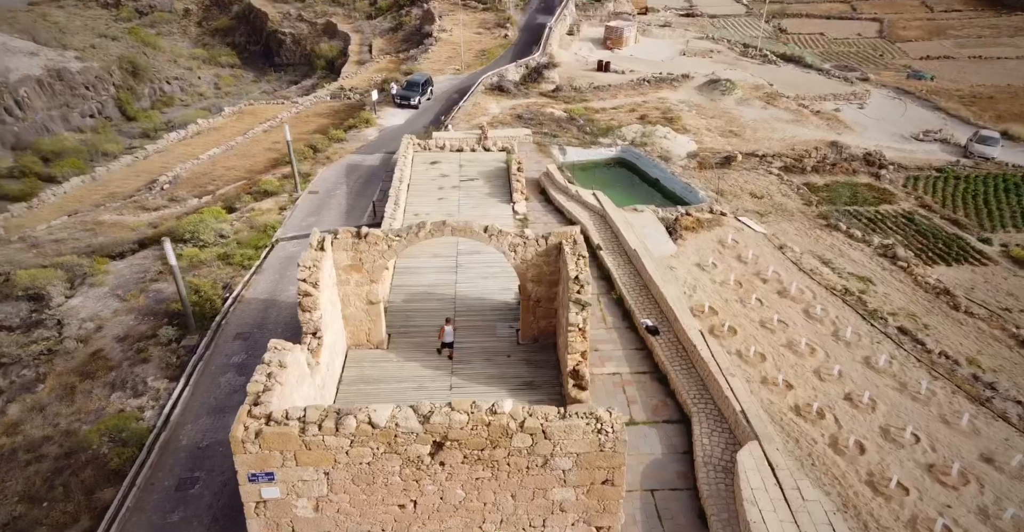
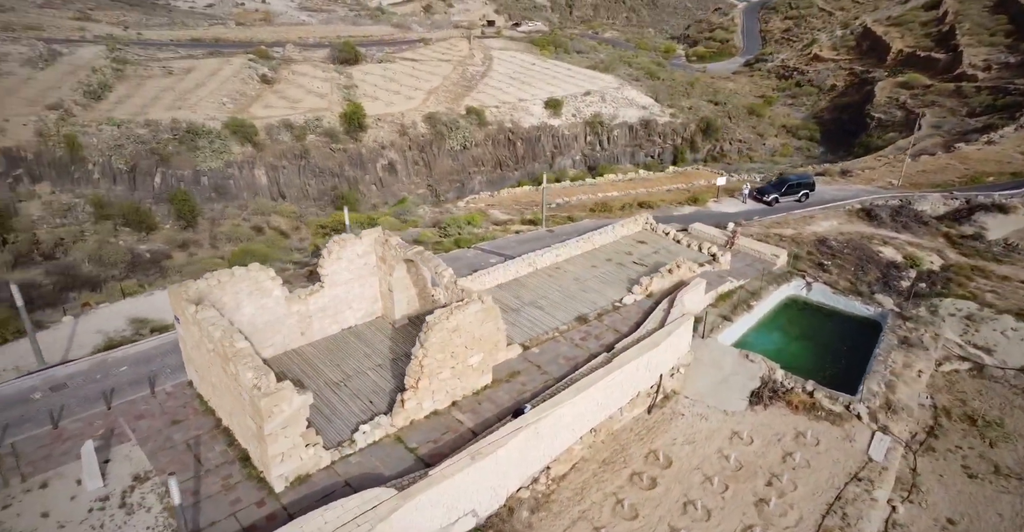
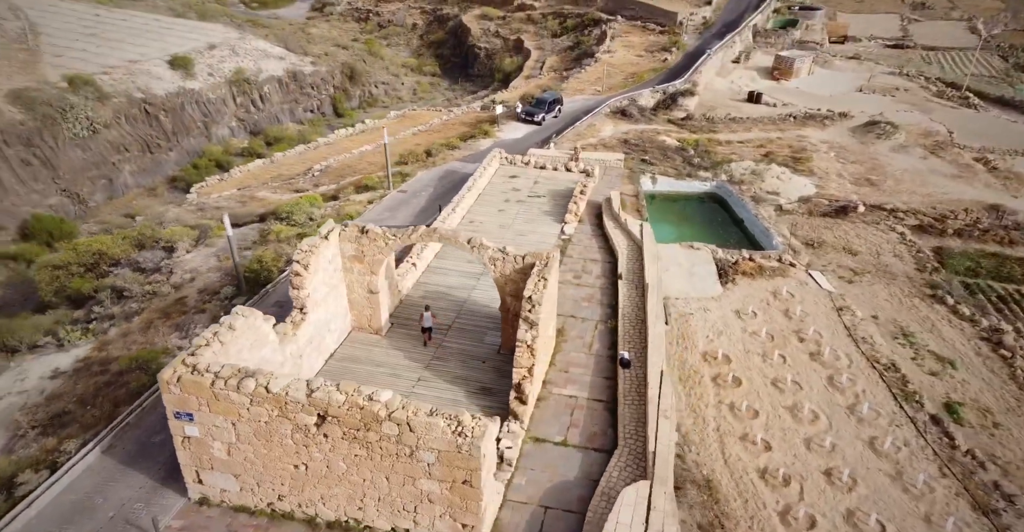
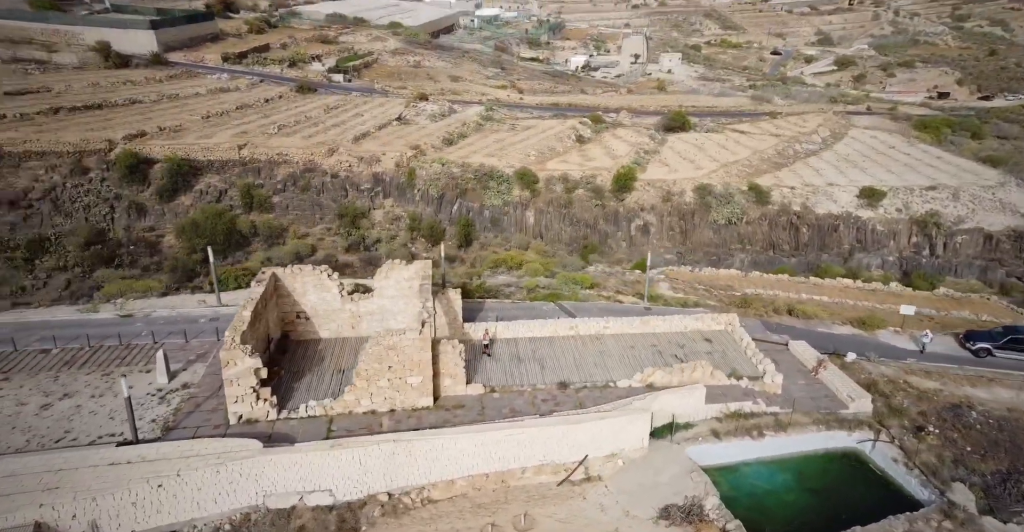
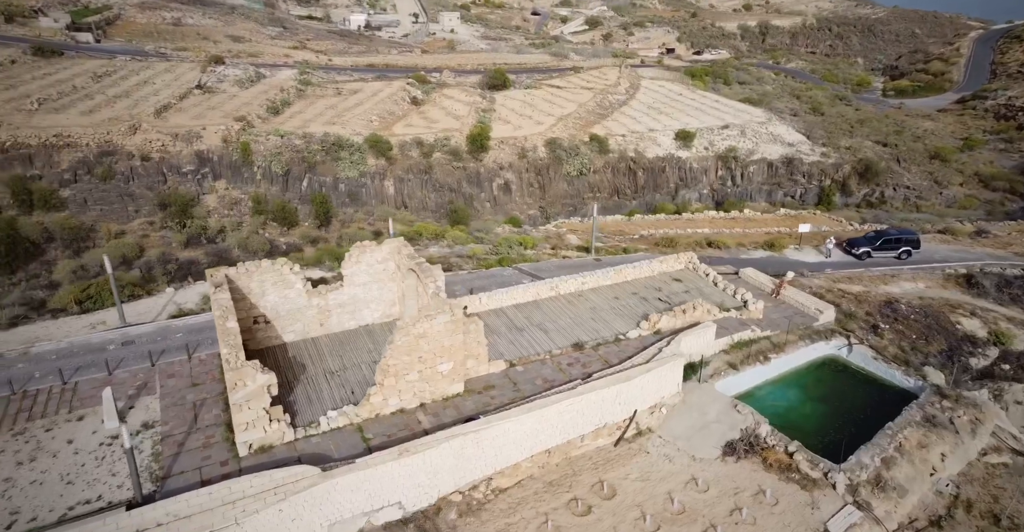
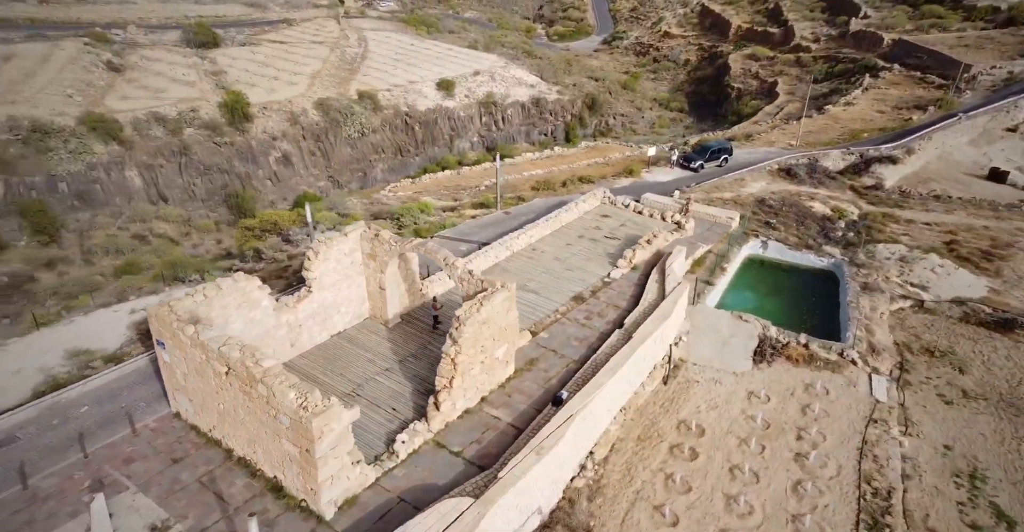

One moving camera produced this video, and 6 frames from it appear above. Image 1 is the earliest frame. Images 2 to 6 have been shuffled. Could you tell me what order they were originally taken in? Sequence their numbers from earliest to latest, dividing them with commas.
3, 6, 2, 5, 4
